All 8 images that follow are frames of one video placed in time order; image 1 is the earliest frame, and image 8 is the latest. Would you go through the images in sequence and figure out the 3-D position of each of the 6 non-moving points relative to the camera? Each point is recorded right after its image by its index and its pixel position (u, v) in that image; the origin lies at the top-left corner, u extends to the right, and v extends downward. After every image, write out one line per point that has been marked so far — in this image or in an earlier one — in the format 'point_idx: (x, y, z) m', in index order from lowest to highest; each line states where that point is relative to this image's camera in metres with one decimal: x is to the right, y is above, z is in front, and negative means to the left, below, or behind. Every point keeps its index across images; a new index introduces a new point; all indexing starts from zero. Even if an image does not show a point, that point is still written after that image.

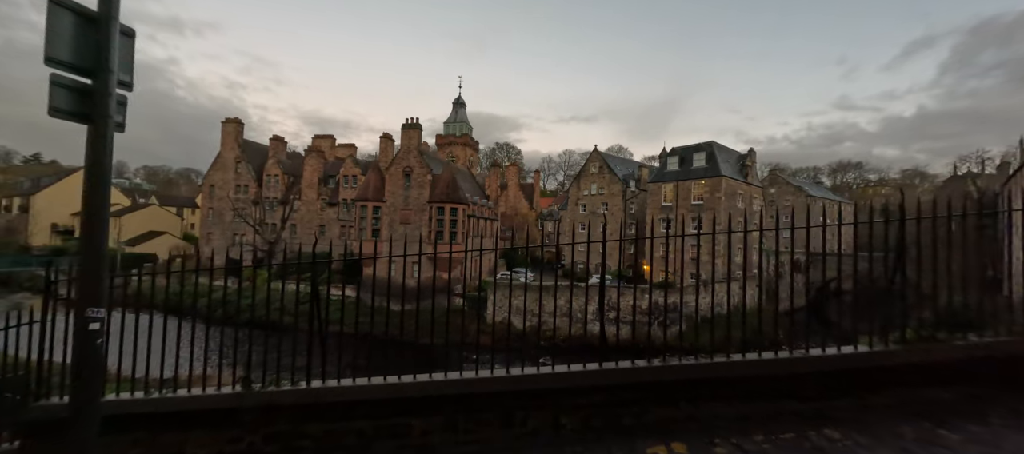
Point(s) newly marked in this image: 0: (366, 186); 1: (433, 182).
0: (-6.3, +1.7, +19.3) m
1: (-3.4, +1.9, +18.9) m
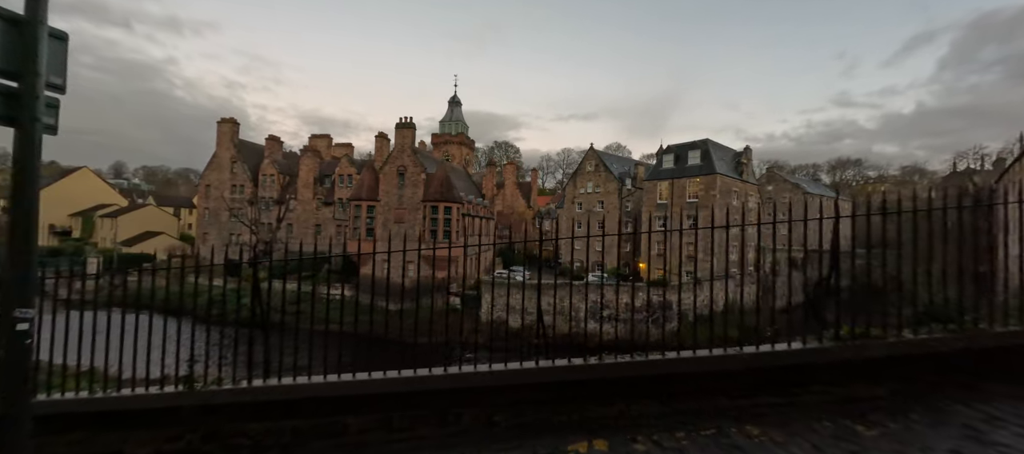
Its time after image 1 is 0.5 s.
0: (-6.5, +1.8, +19.4) m
1: (-3.6, +1.9, +18.9) m
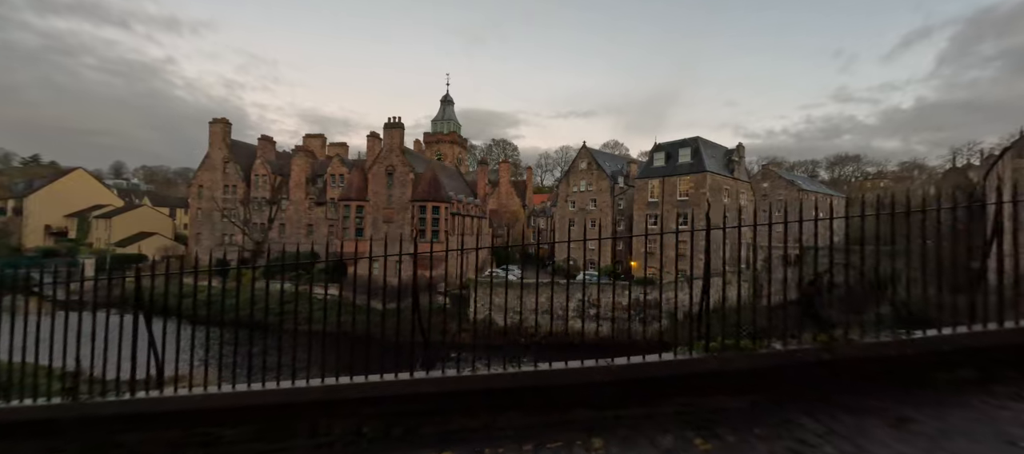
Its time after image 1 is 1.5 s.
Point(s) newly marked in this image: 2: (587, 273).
0: (-7.0, +1.8, +19.4) m
1: (-4.1, +1.9, +18.9) m
2: (+2.8, -1.6, +16.1) m
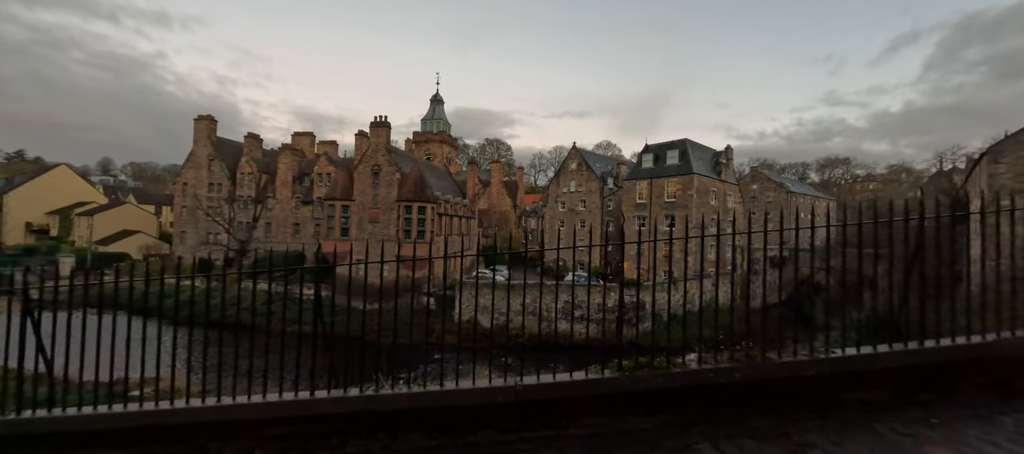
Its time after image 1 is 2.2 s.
0: (-7.5, +1.8, +19.2) m
1: (-4.6, +1.9, +18.8) m
2: (+2.3, -1.7, +16.1) m
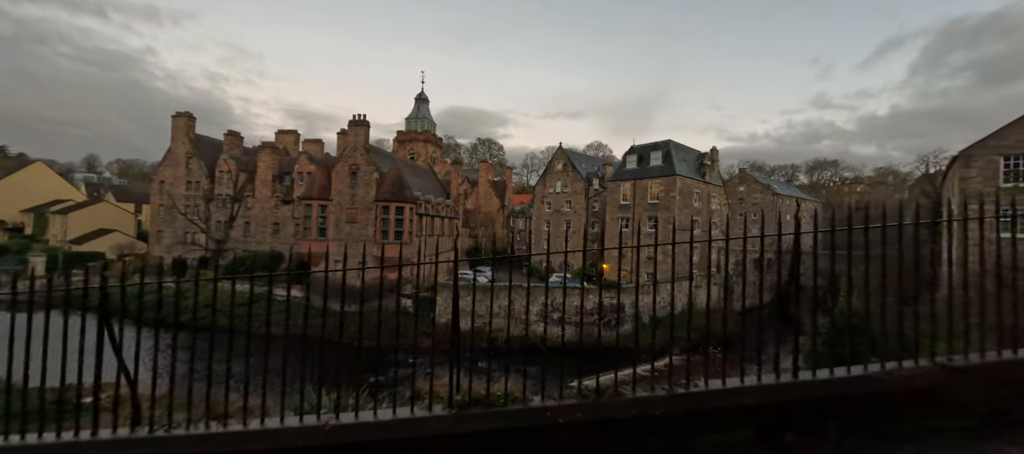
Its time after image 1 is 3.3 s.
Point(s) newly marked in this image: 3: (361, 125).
0: (-8.3, +1.8, +18.9) m
1: (-5.4, +1.9, +18.5) m
2: (+1.5, -1.7, +16.0) m
3: (-6.2, +4.2, +18.5) m
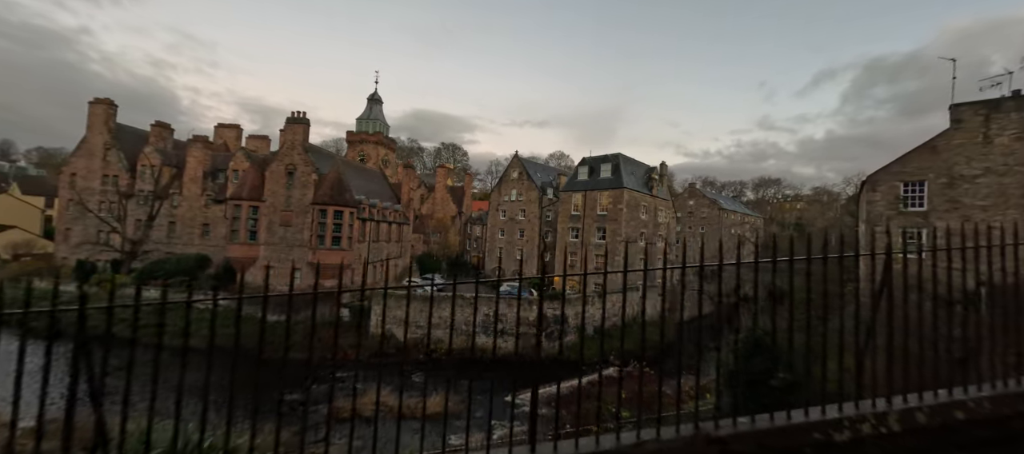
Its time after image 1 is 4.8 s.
0: (-10.3, +1.7, +17.7) m
1: (-7.4, +1.7, +17.6) m
2: (-0.4, -2.0, +15.6) m
3: (-8.1, +4.1, +17.6) m
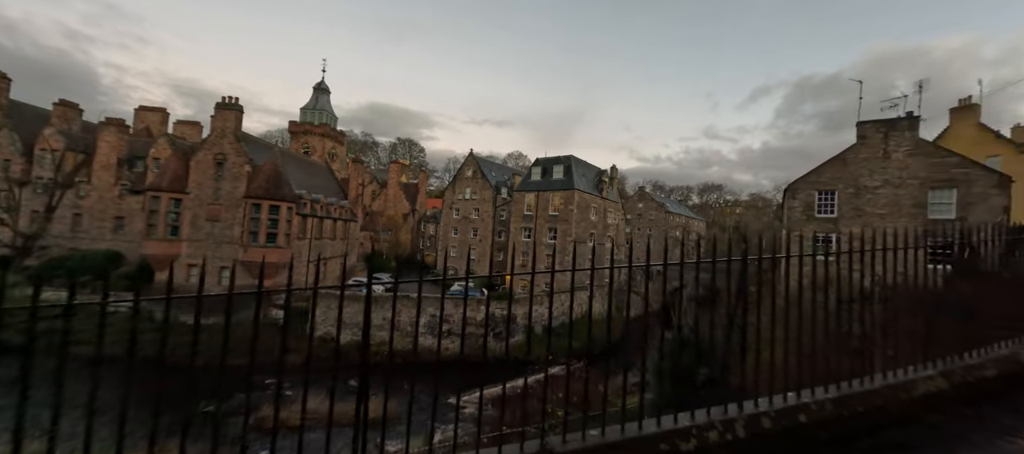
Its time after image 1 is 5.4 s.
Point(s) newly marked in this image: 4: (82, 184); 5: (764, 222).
0: (-12.2, +1.9, +16.5) m
1: (-9.3, +1.9, +16.7) m
2: (-2.2, -2.0, +15.4) m
3: (-9.9, +4.3, +16.6) m
4: (-17.9, +1.8, +19.6) m
5: (+9.0, +0.2, +16.1) m
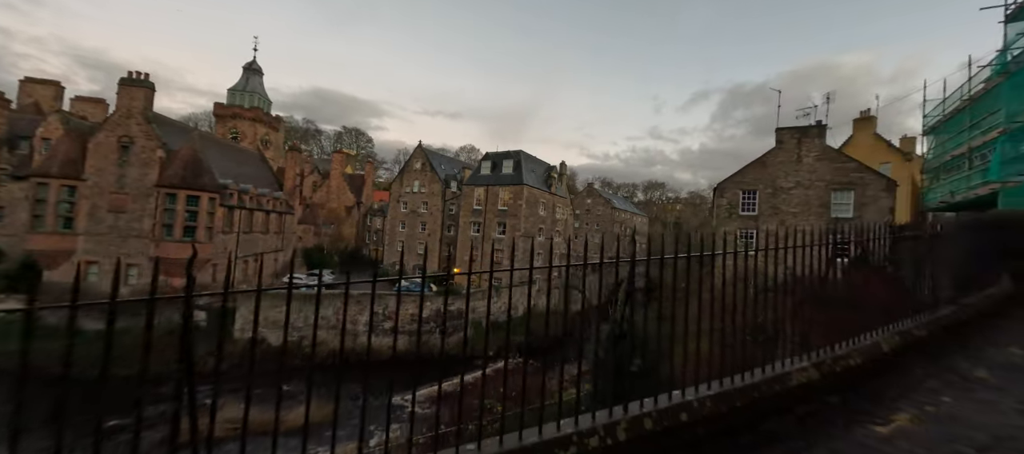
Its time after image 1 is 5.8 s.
0: (-14.1, +2.2, +14.9) m
1: (-11.2, +2.2, +15.4) m
2: (-4.1, -1.8, +14.9) m
3: (-11.8, +4.5, +15.2) m
4: (-20.1, +2.2, +17.3) m
5: (+6.9, +0.3, +16.8) m
